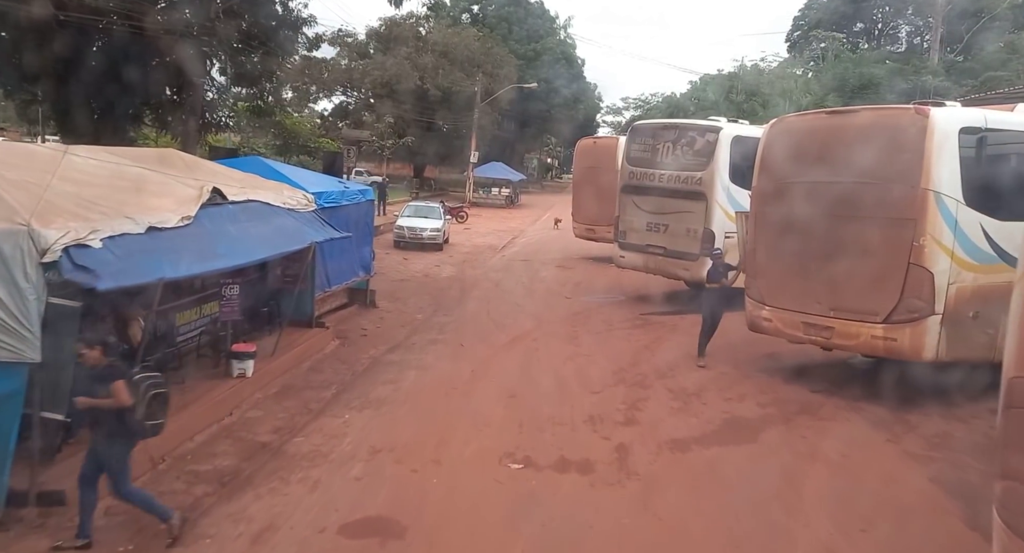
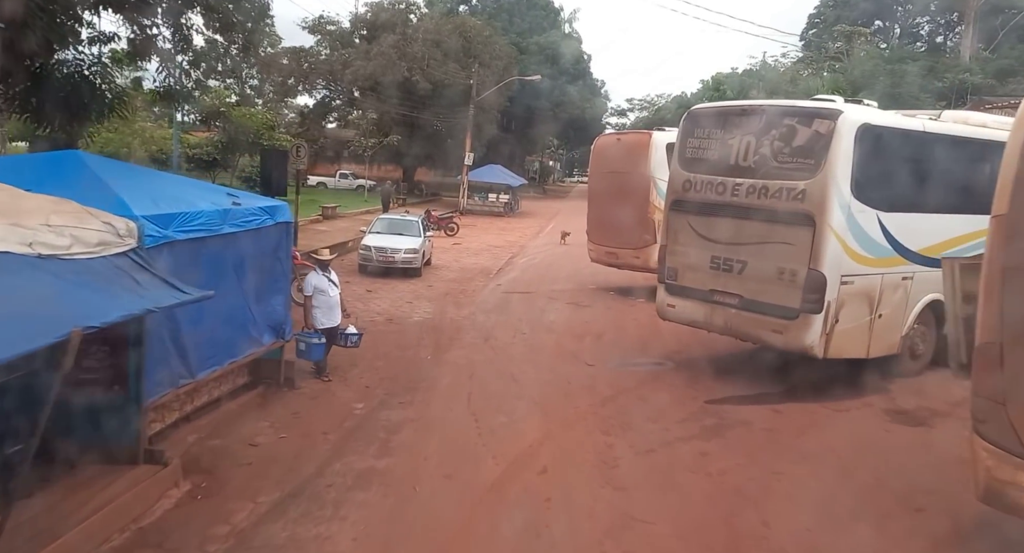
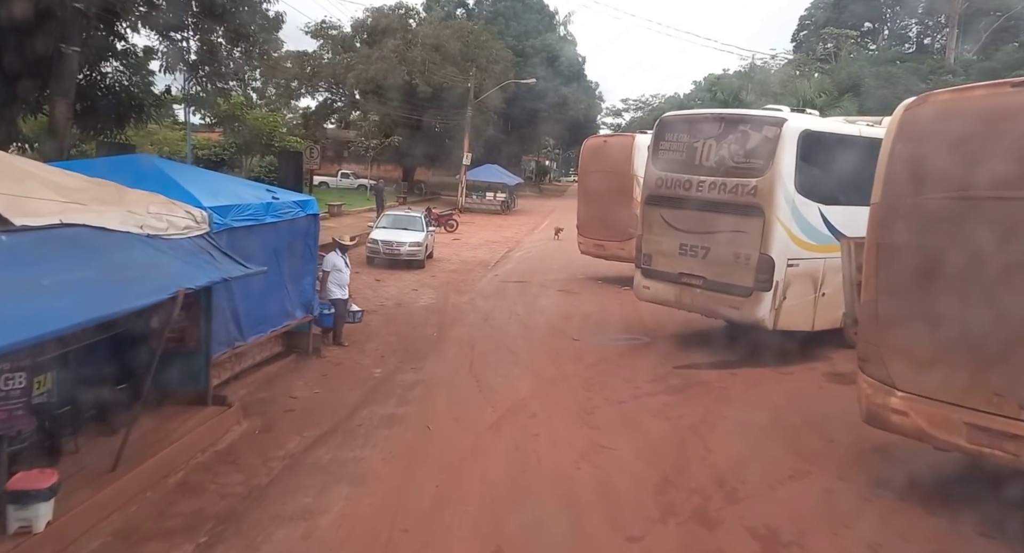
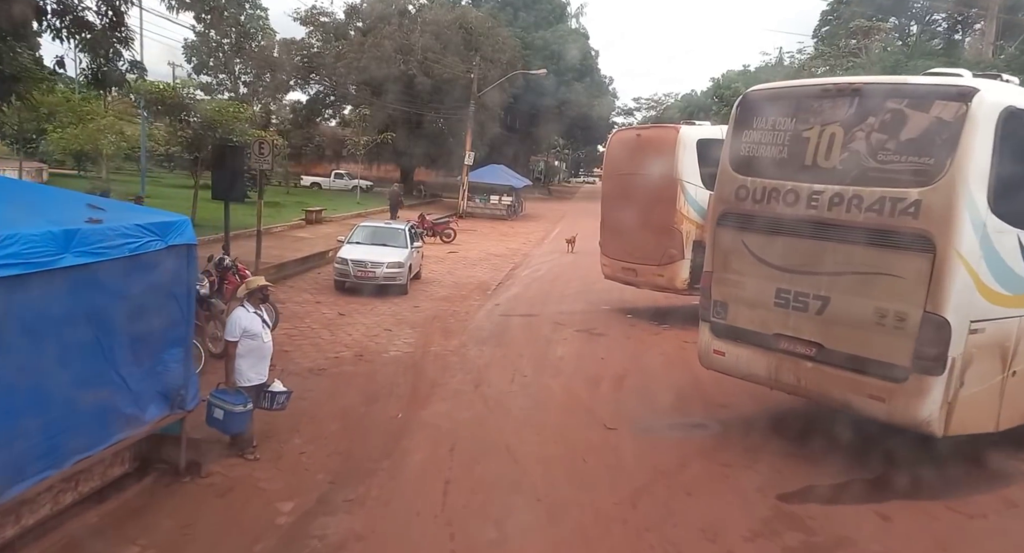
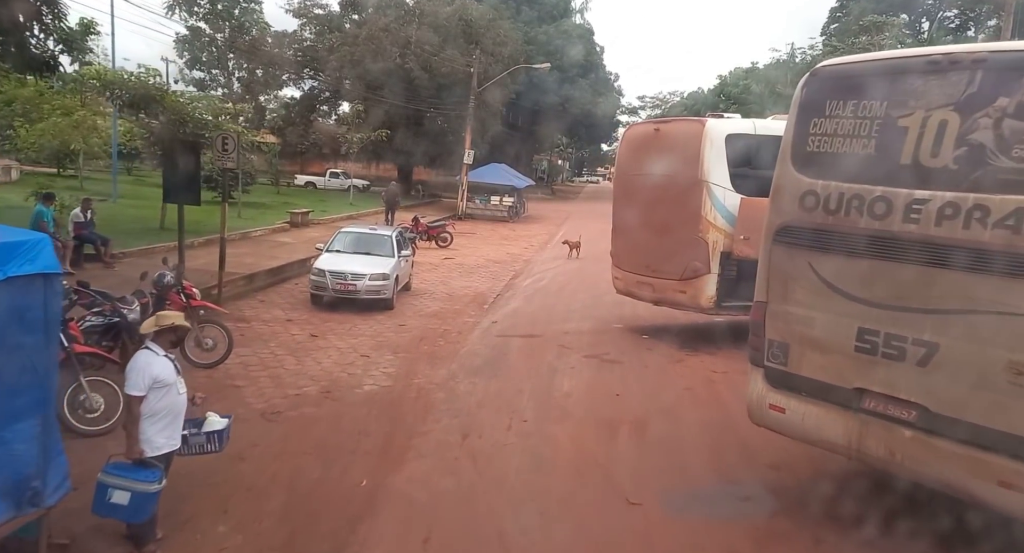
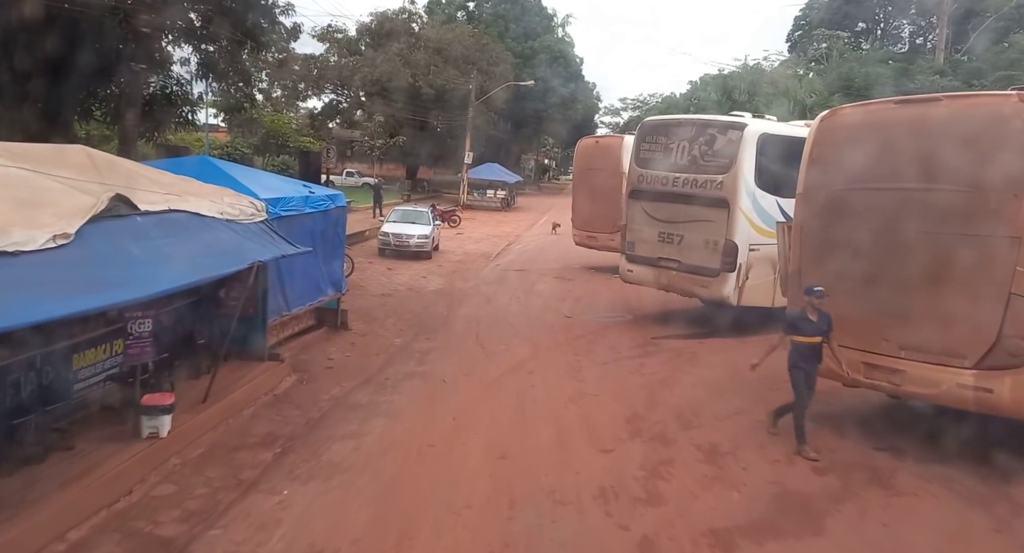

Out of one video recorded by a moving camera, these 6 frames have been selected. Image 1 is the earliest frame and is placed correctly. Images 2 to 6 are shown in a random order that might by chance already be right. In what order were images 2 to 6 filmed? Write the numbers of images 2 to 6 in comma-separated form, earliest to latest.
6, 3, 2, 4, 5
